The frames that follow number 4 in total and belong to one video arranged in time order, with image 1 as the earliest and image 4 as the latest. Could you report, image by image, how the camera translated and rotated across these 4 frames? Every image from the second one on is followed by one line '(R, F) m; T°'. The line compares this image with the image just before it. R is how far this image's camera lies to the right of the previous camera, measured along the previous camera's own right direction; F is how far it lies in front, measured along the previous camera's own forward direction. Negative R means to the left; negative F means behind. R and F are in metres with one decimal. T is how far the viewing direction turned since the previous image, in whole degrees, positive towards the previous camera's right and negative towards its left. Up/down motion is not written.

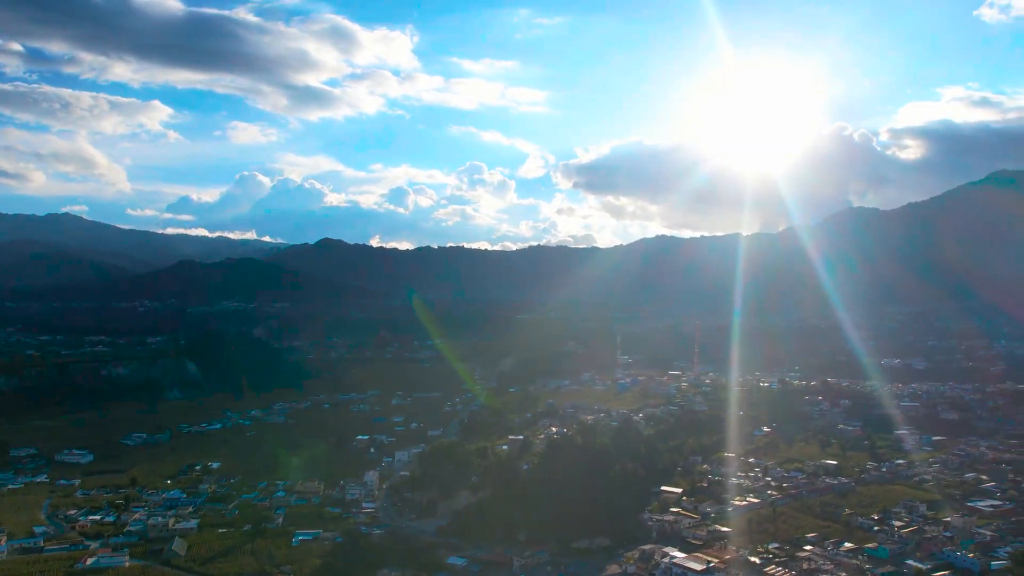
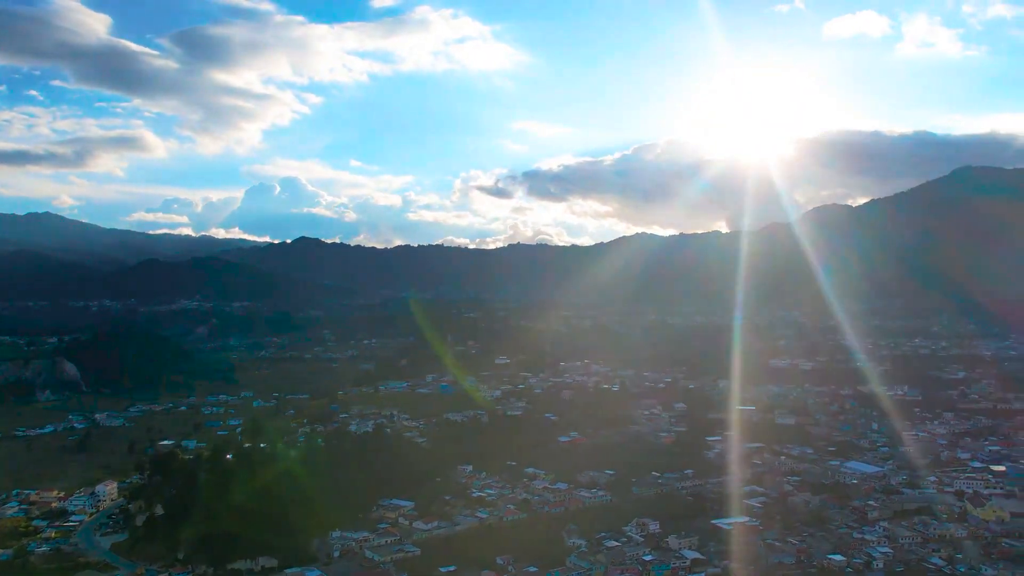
(+9.6, +2.4) m; -2°
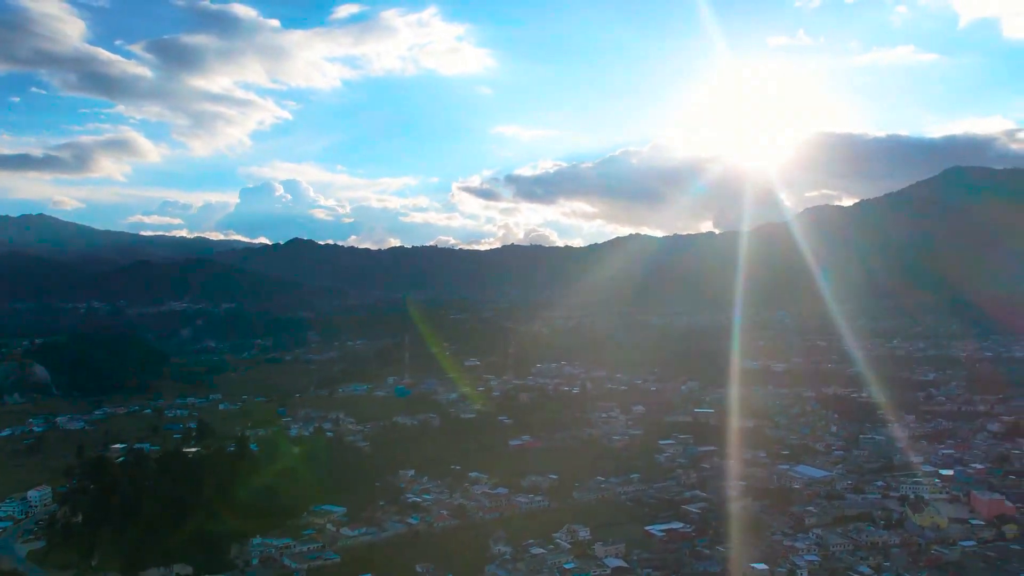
(+2.2, +0.6) m; 0°
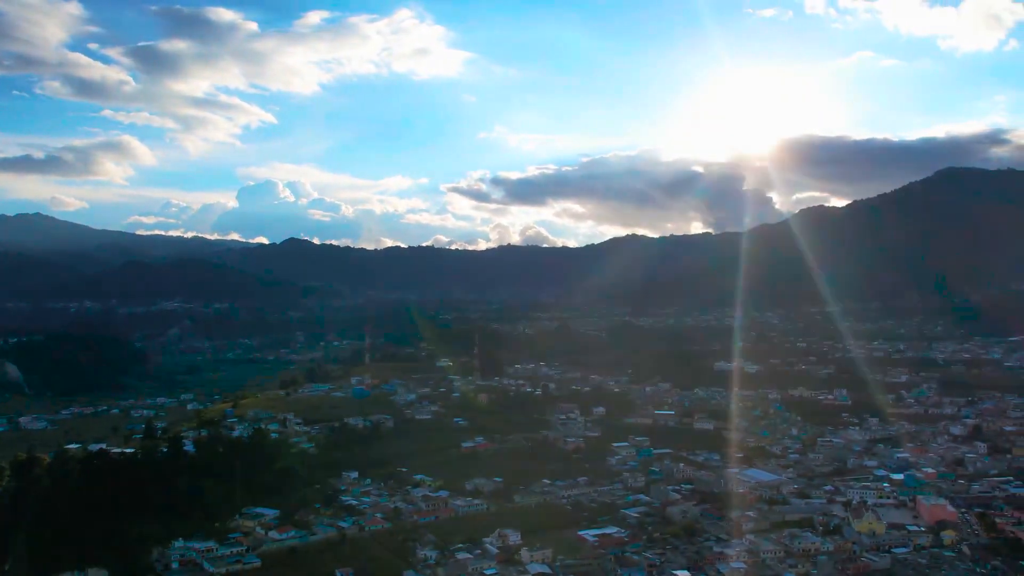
(+2.1, +0.5) m; 0°
